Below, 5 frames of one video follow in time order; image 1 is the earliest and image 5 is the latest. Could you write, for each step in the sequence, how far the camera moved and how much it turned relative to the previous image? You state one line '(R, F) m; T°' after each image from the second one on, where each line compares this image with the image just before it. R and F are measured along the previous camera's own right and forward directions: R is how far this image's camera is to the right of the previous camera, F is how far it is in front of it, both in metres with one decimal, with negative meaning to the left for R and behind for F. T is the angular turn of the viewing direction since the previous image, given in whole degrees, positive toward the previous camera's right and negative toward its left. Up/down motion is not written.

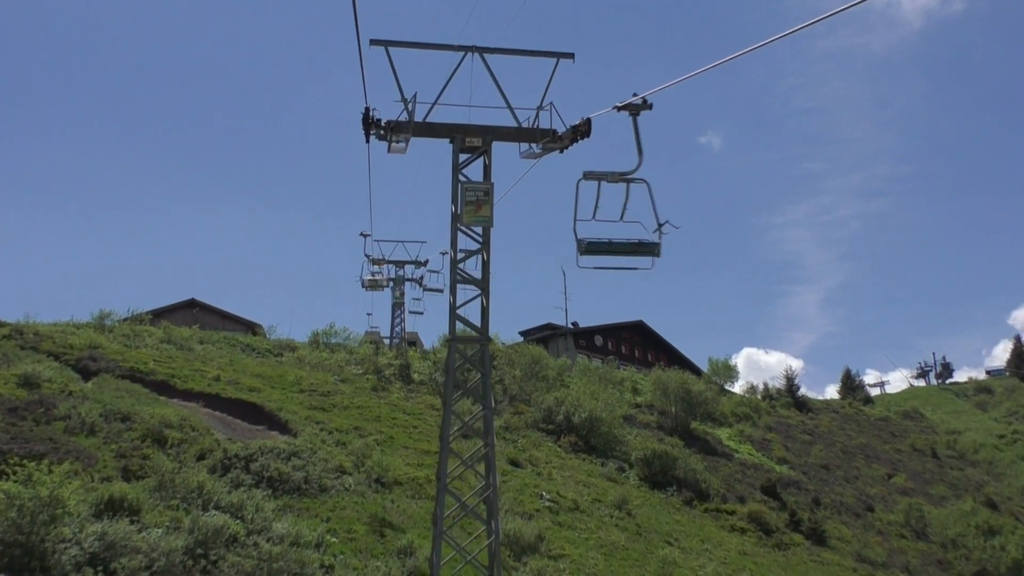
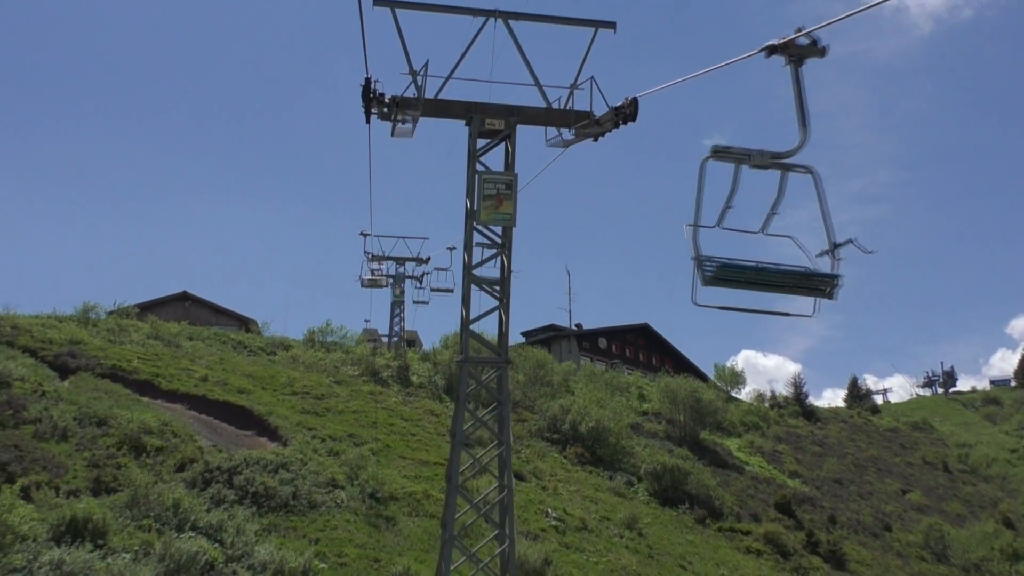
(-0.3, +1.7) m; 0°
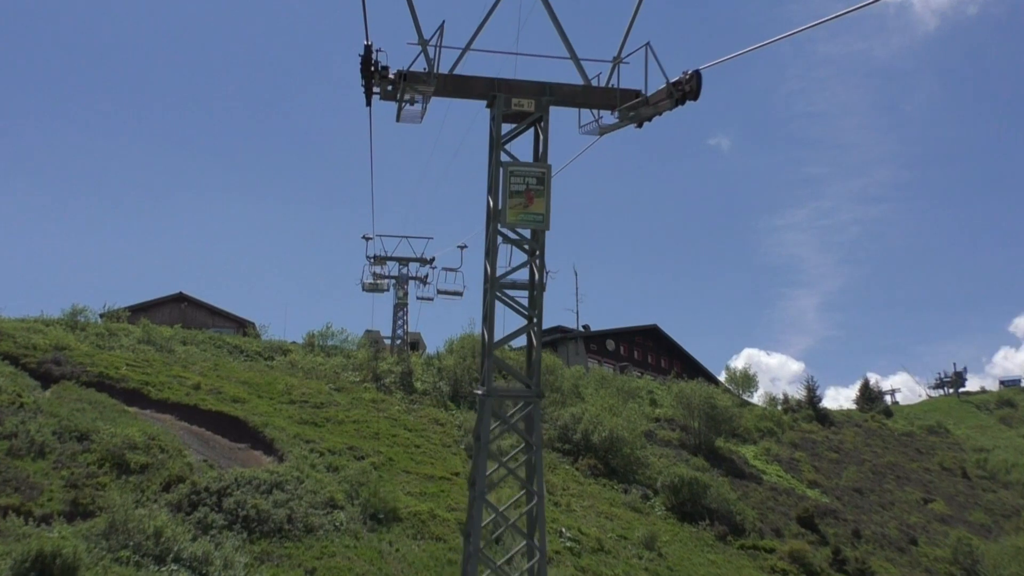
(-0.3, +1.6) m; 0°
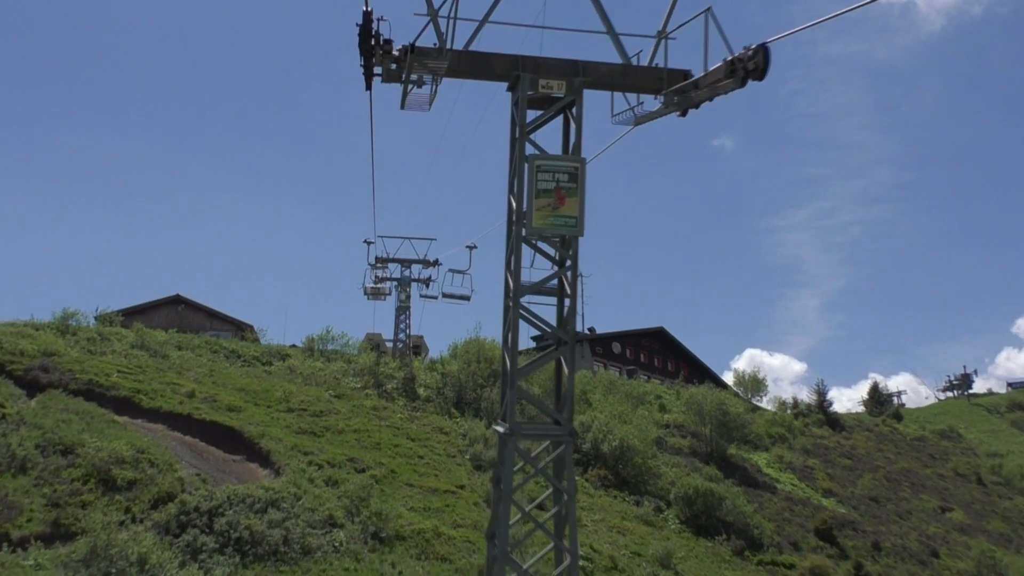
(-0.2, +1.1) m; 0°
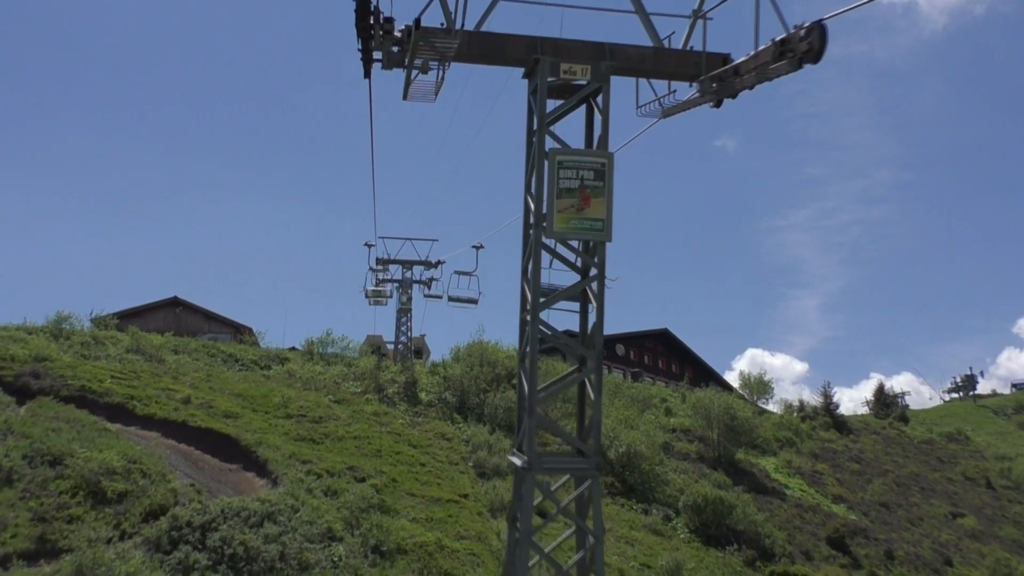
(-0.1, +0.7) m; 0°
